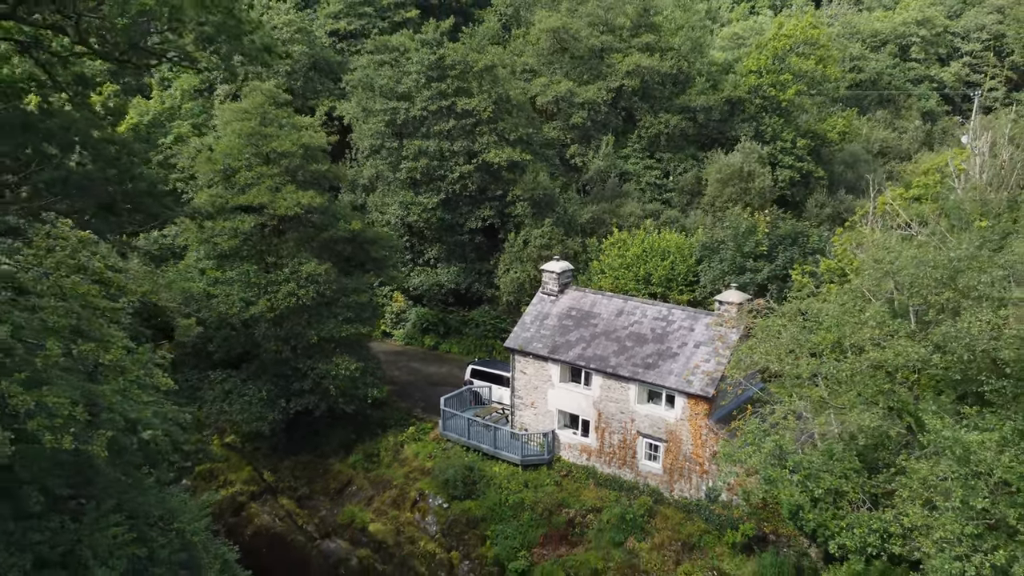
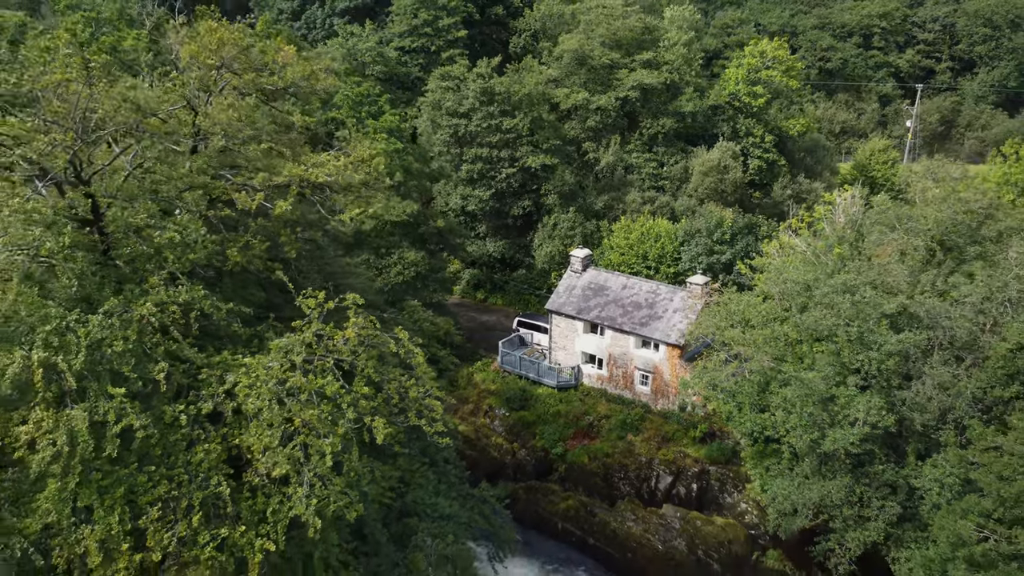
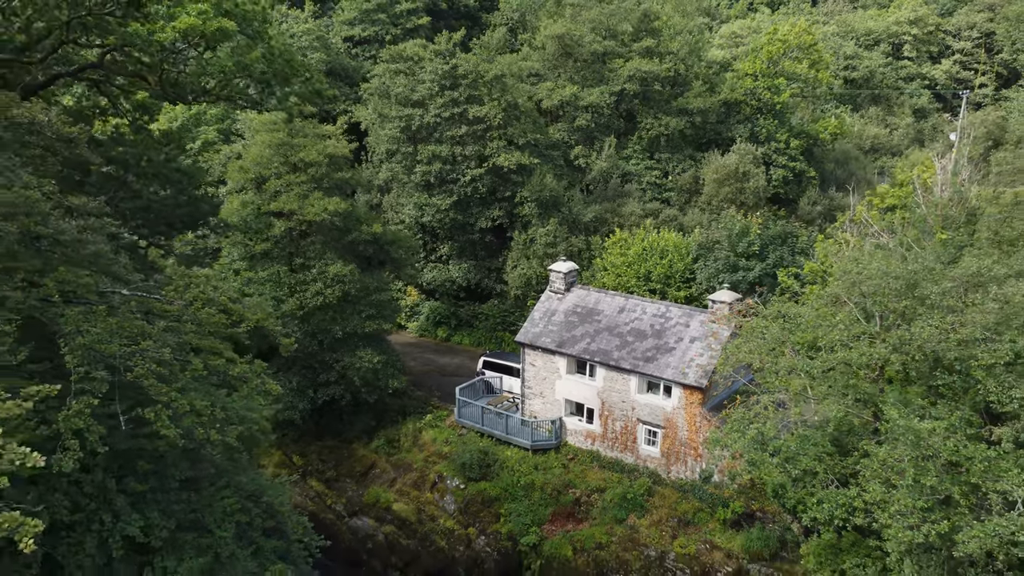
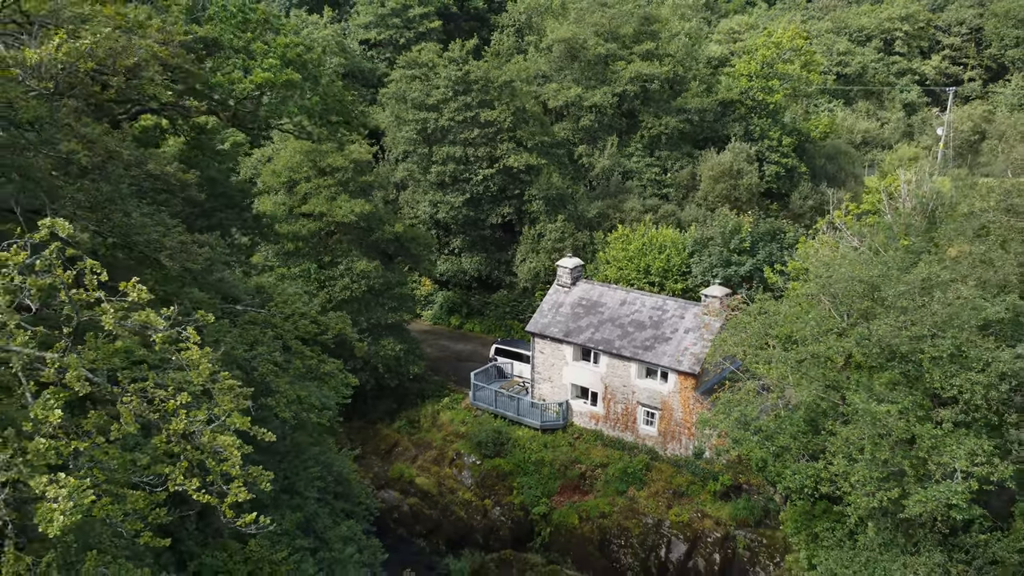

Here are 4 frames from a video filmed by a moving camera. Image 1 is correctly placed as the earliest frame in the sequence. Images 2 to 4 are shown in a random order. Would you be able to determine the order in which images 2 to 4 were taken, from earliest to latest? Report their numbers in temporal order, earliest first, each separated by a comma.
3, 4, 2
